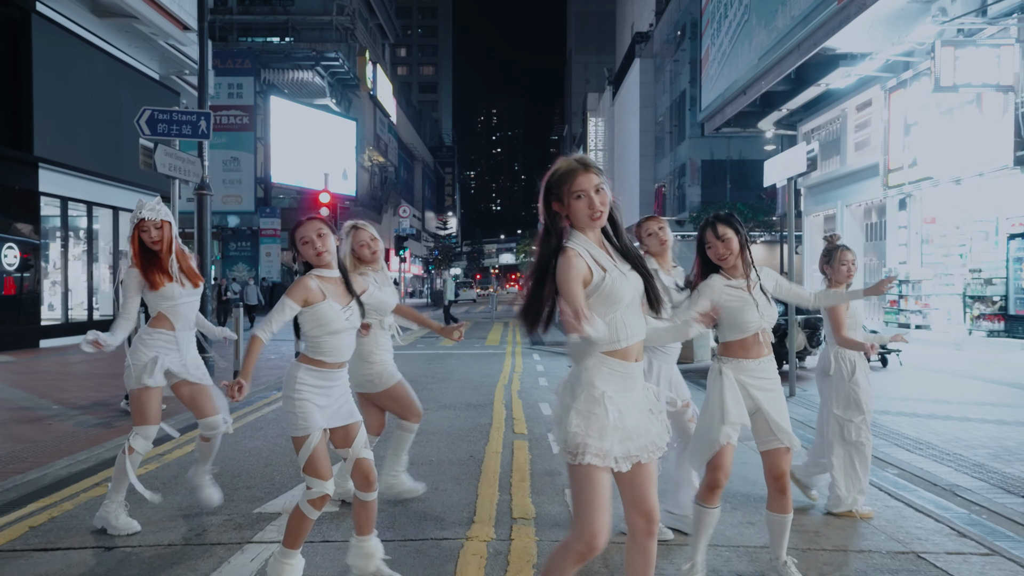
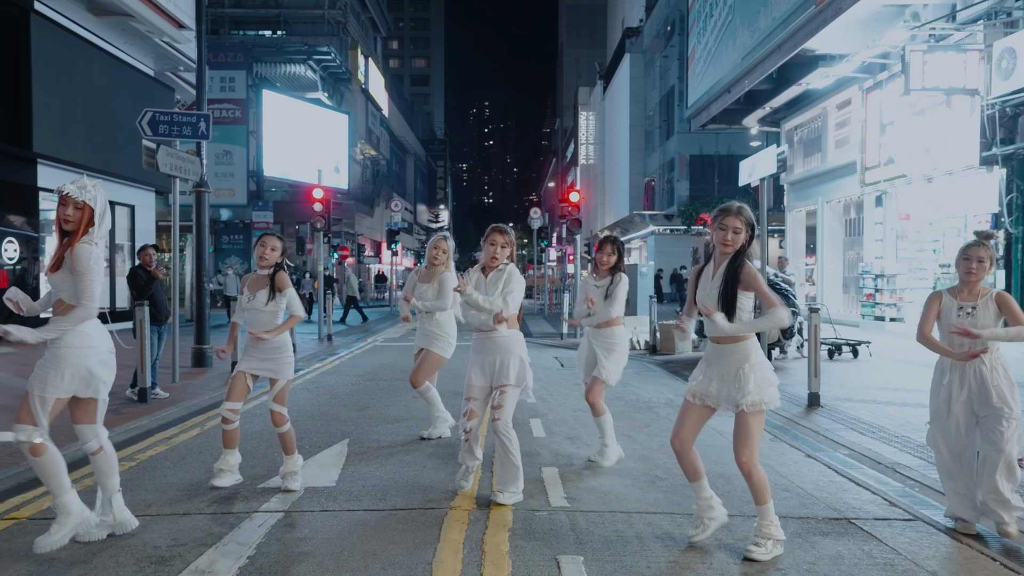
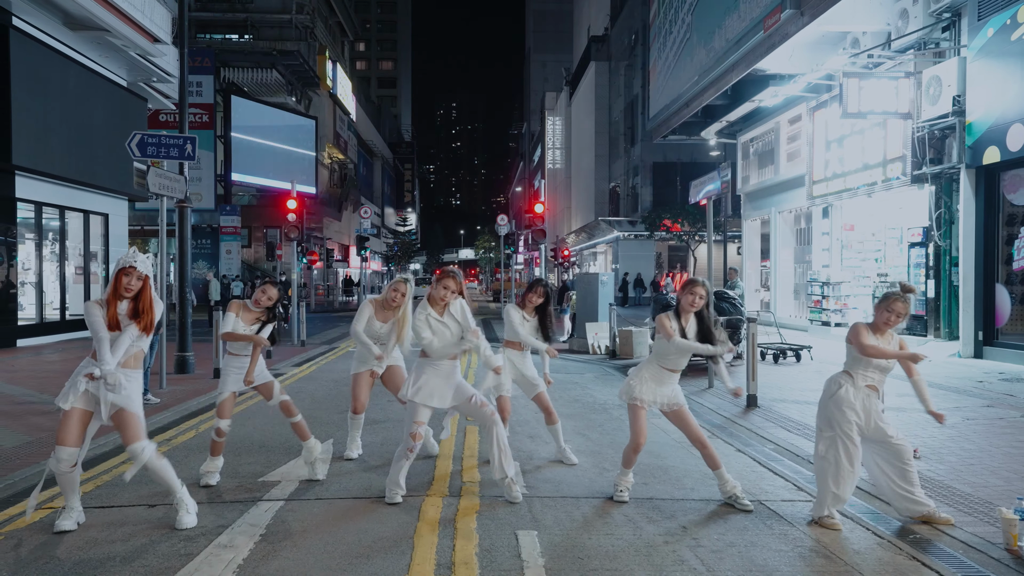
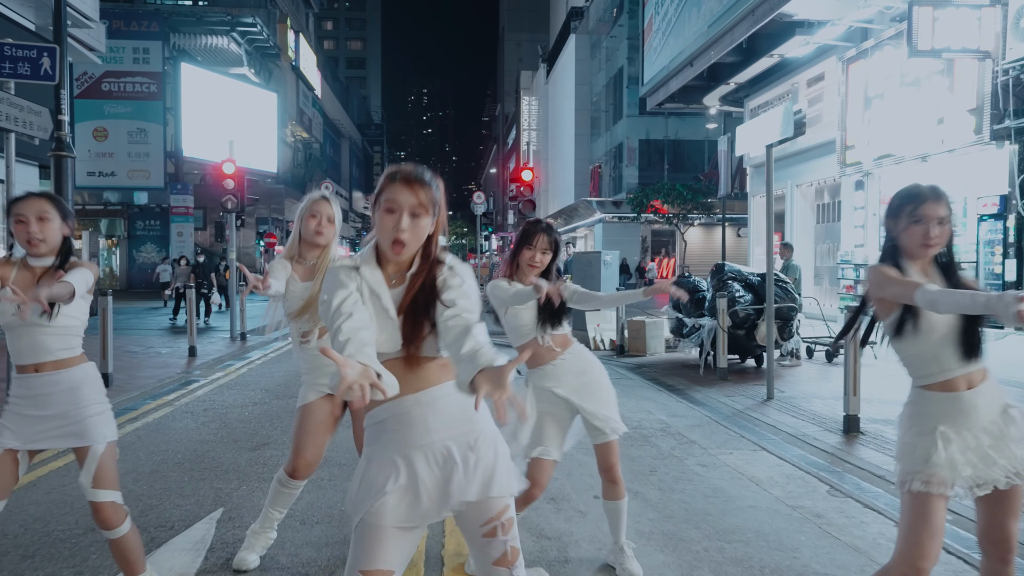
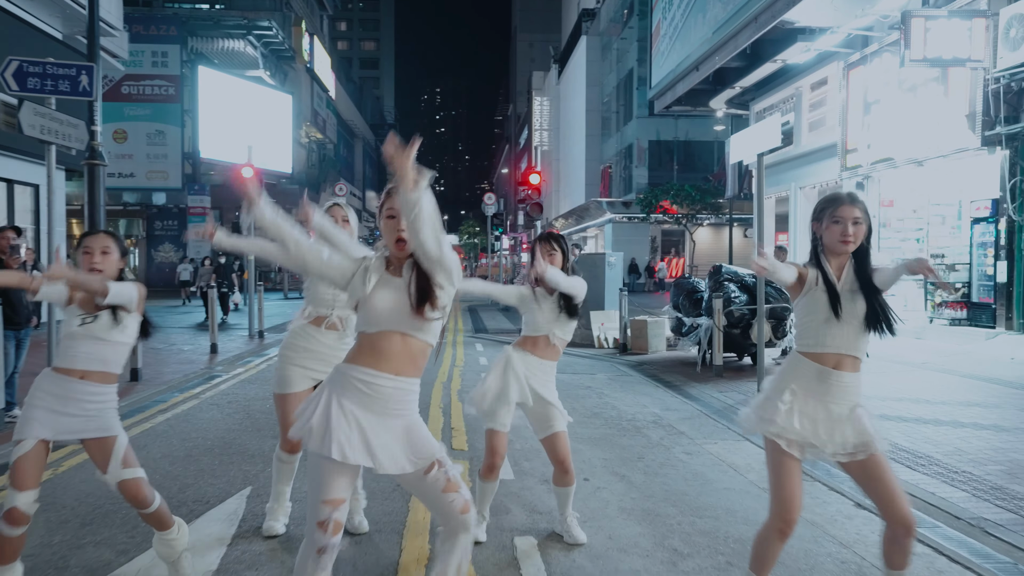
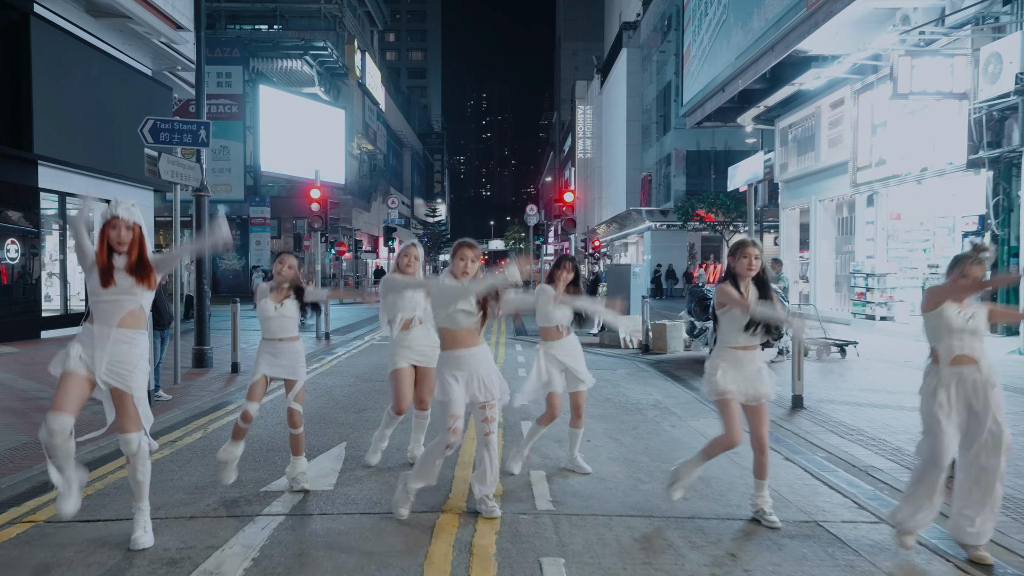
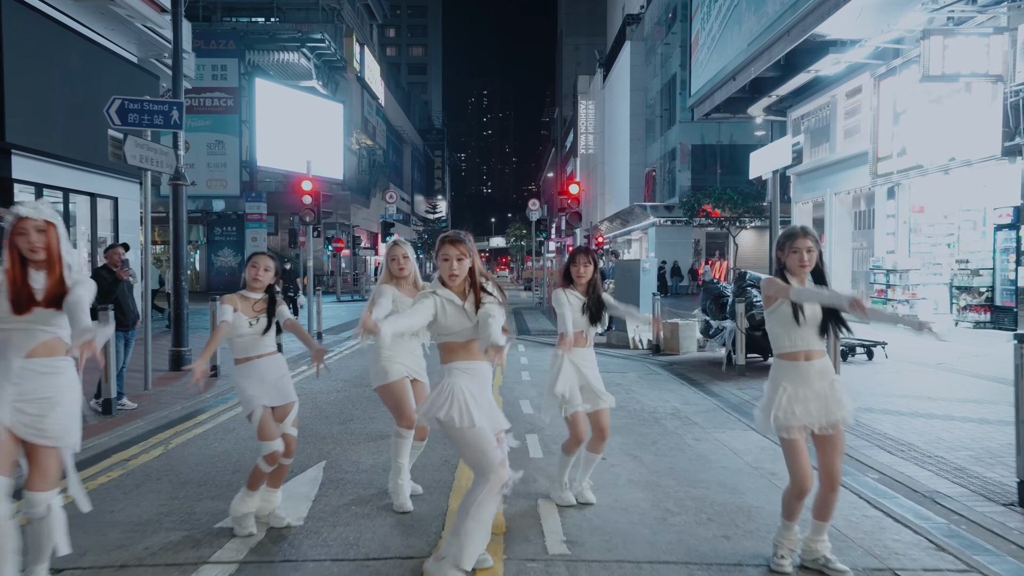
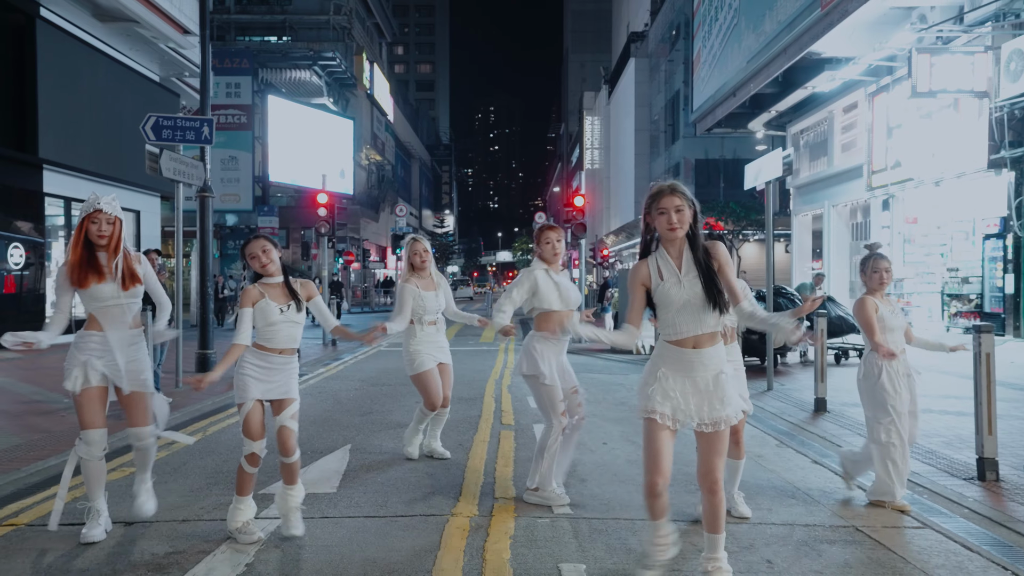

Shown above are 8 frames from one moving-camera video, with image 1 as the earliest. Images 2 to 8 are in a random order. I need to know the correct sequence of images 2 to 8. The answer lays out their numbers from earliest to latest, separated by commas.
8, 2, 3, 6, 7, 5, 4
